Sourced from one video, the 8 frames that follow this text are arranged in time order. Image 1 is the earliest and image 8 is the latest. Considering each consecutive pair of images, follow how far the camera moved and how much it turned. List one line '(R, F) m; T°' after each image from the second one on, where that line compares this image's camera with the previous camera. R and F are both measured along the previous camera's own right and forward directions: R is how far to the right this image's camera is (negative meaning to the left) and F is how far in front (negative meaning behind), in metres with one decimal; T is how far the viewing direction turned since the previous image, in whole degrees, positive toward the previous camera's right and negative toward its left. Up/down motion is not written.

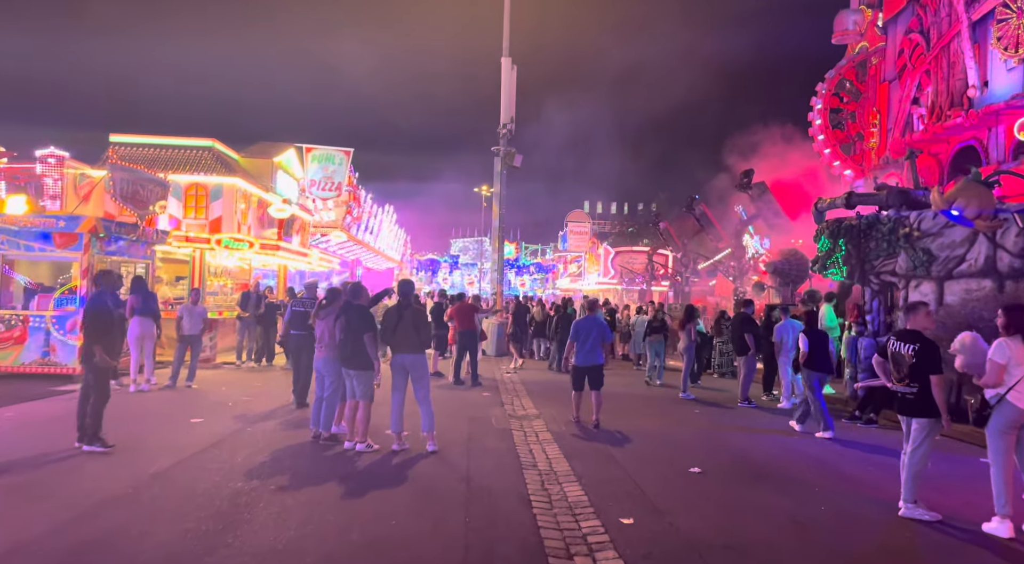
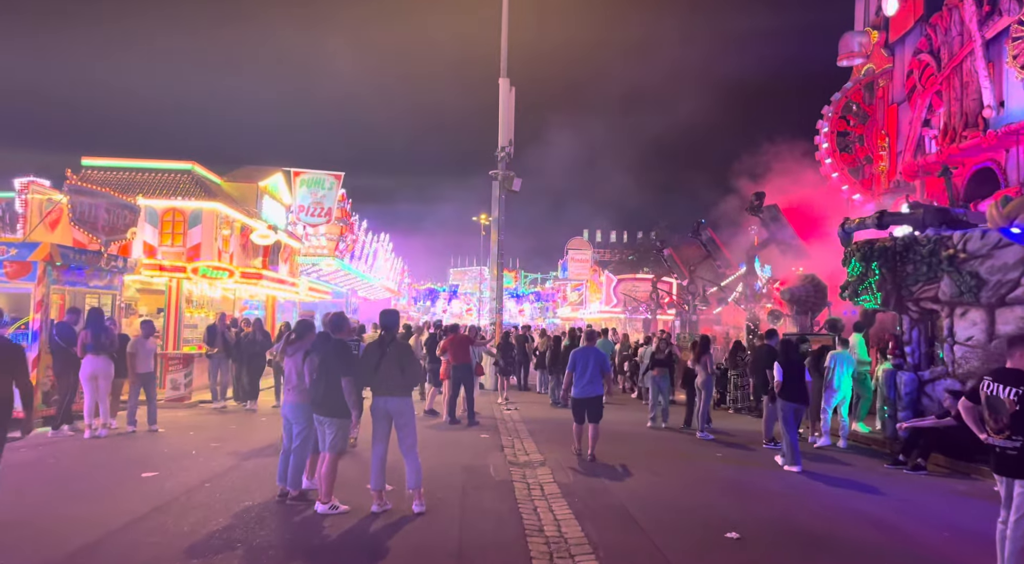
(0.0, +1.1) m; 0°
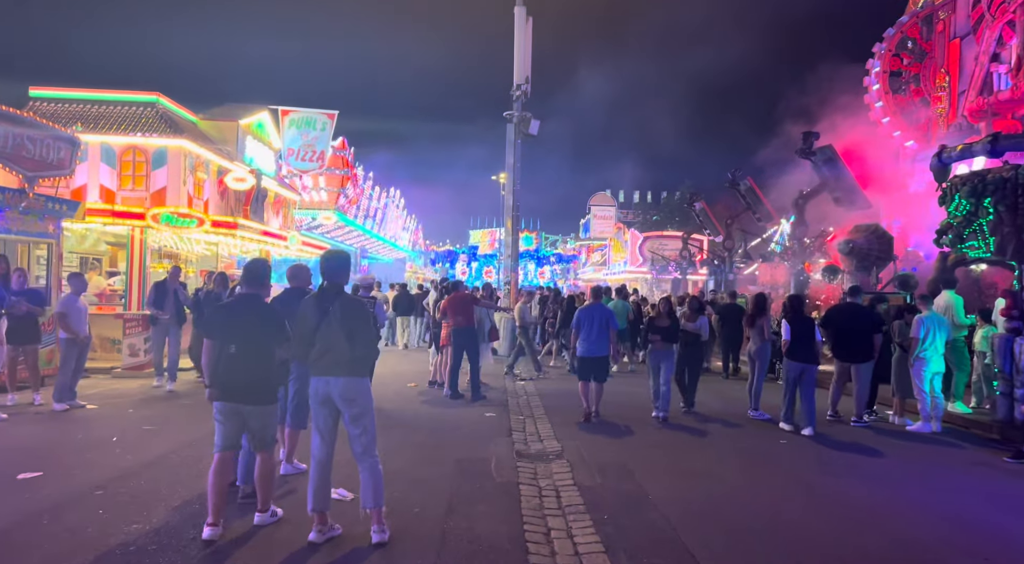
(+0.1, +2.0) m; -2°
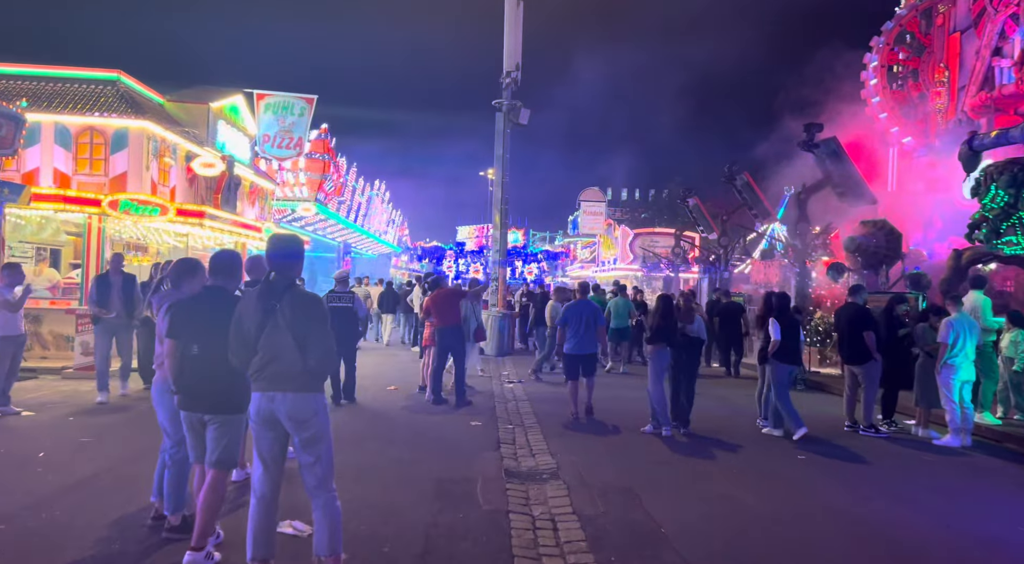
(0.0, +0.8) m; +1°
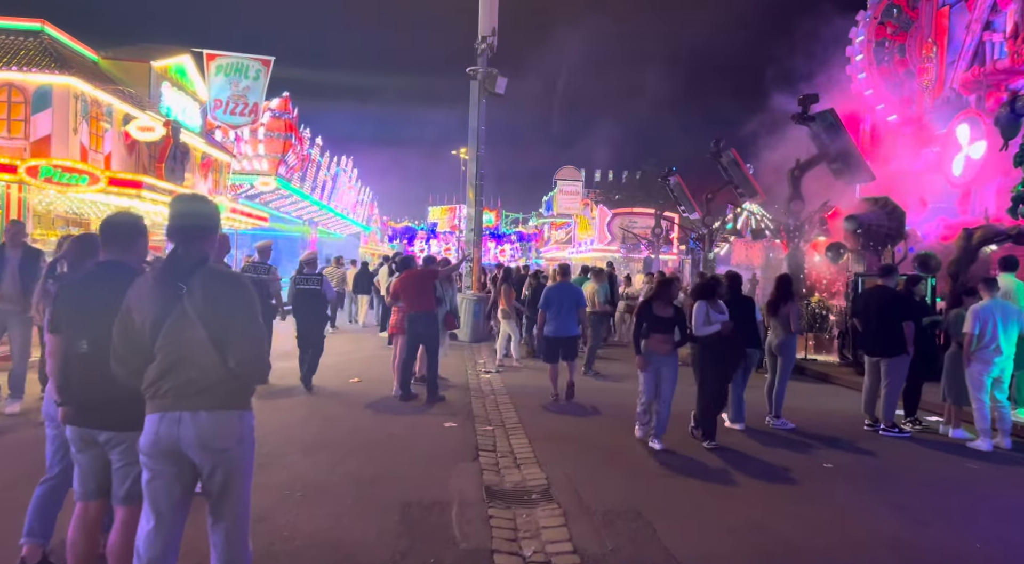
(-0.1, +1.1) m; +2°
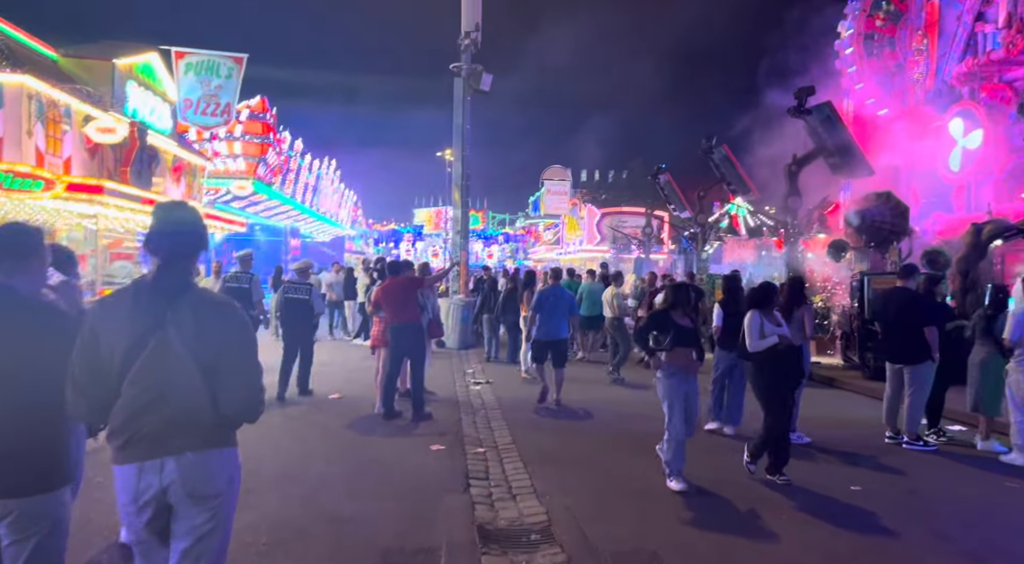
(0.0, +0.6) m; +1°
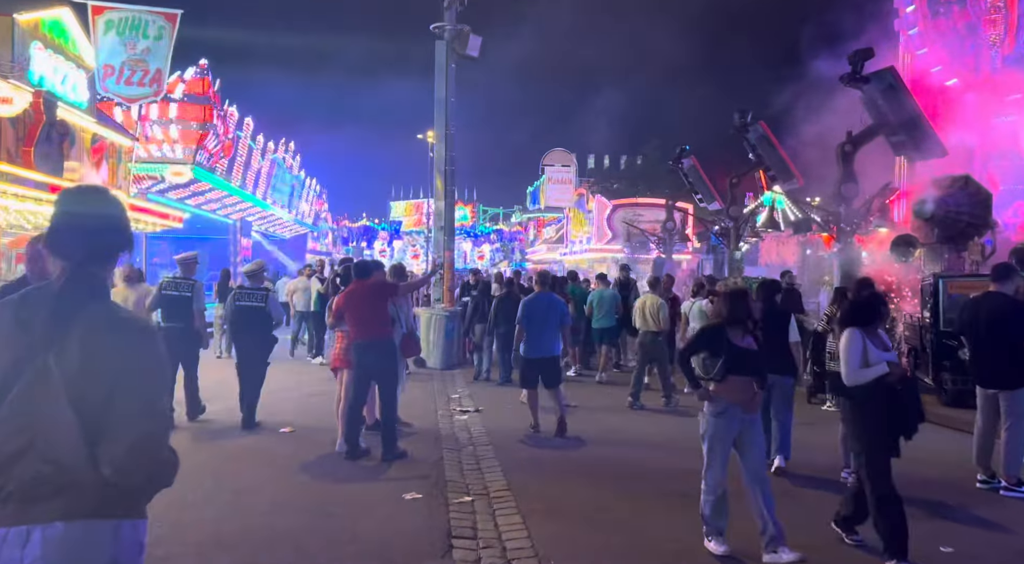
(0.0, +2.5) m; +1°
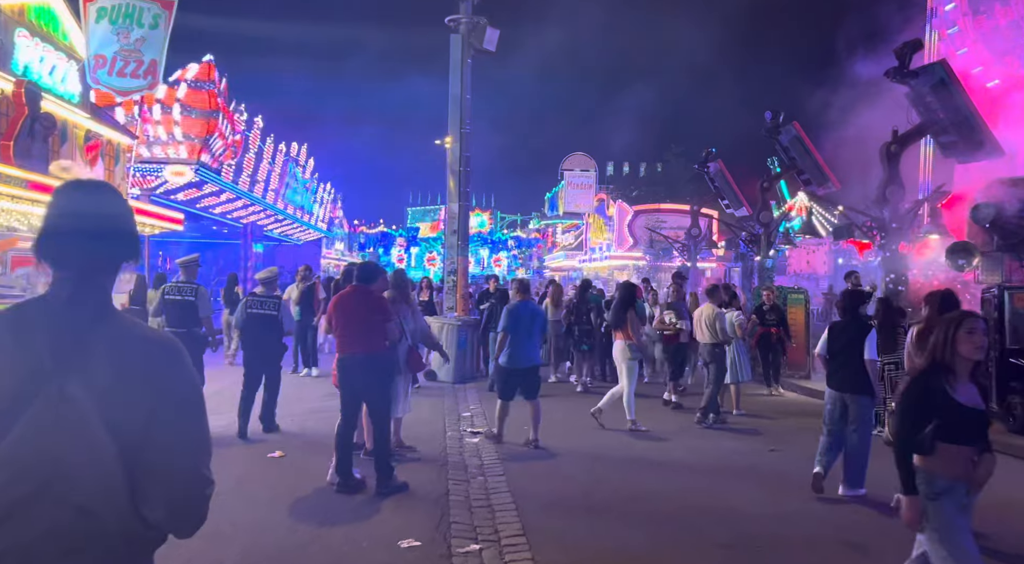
(-0.1, +0.8) m; -1°
